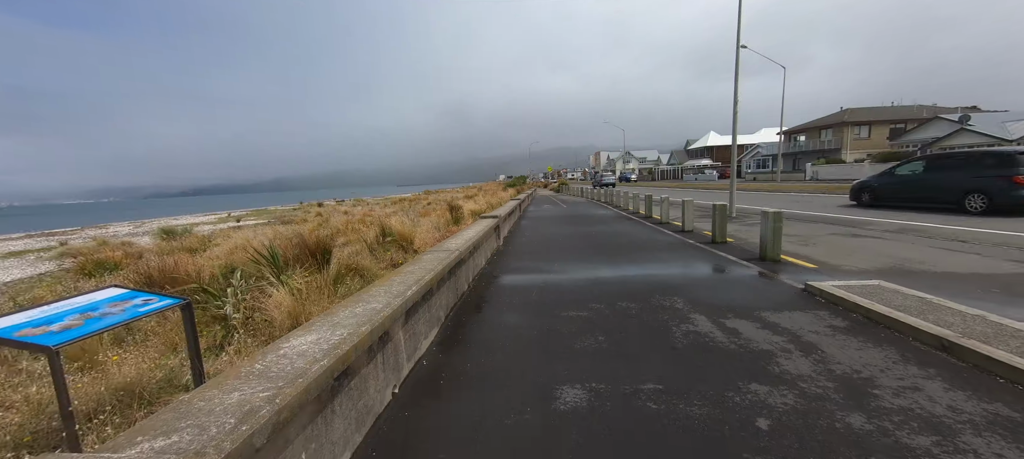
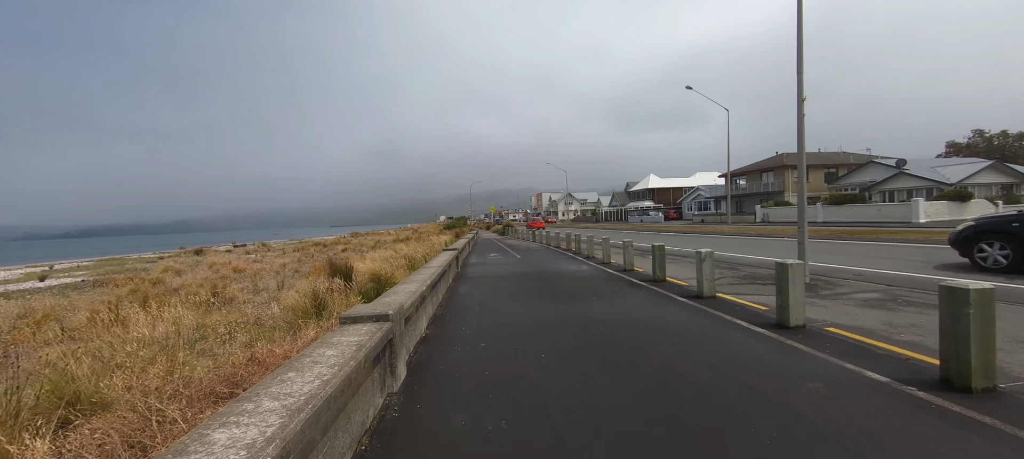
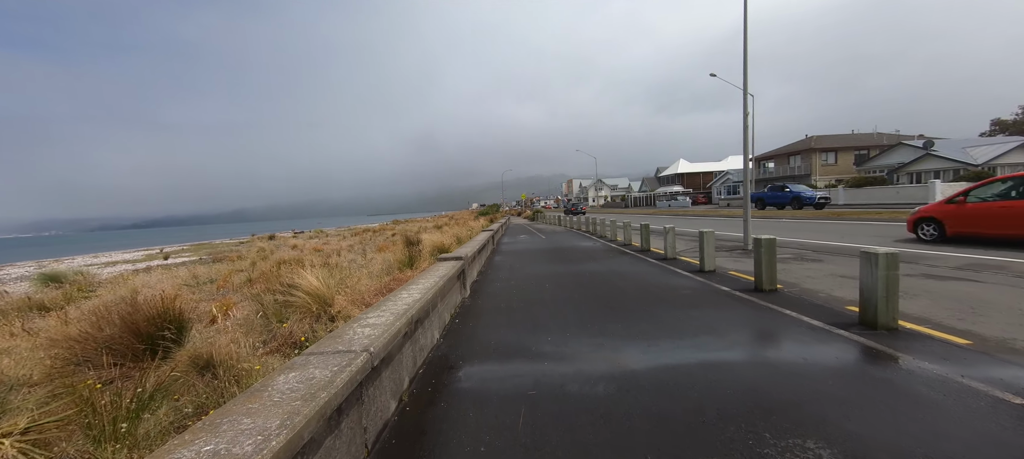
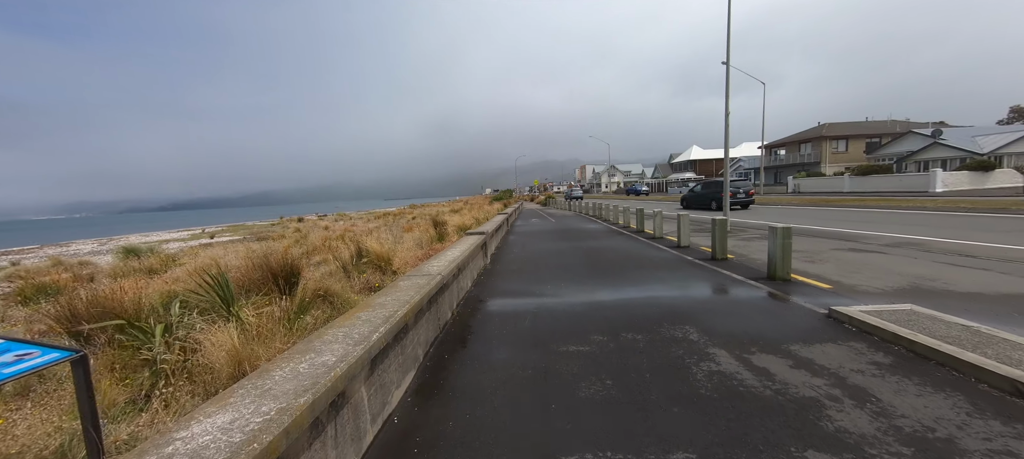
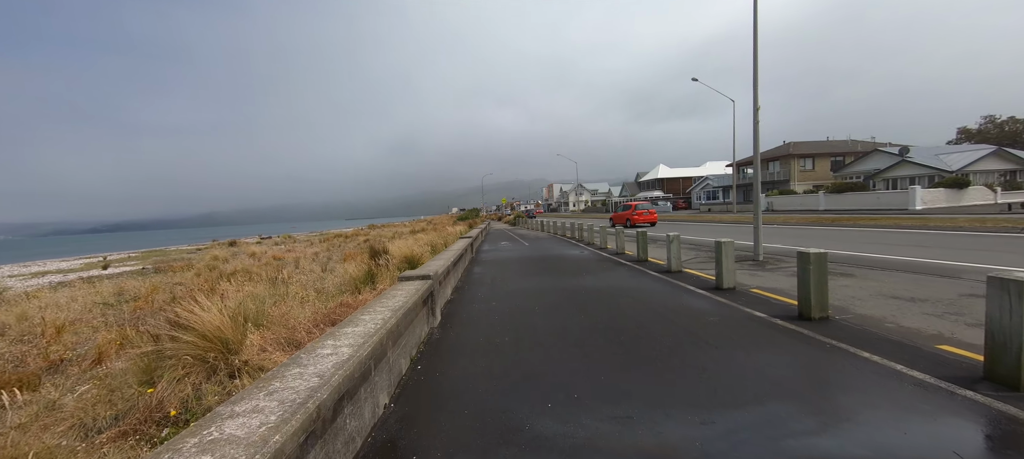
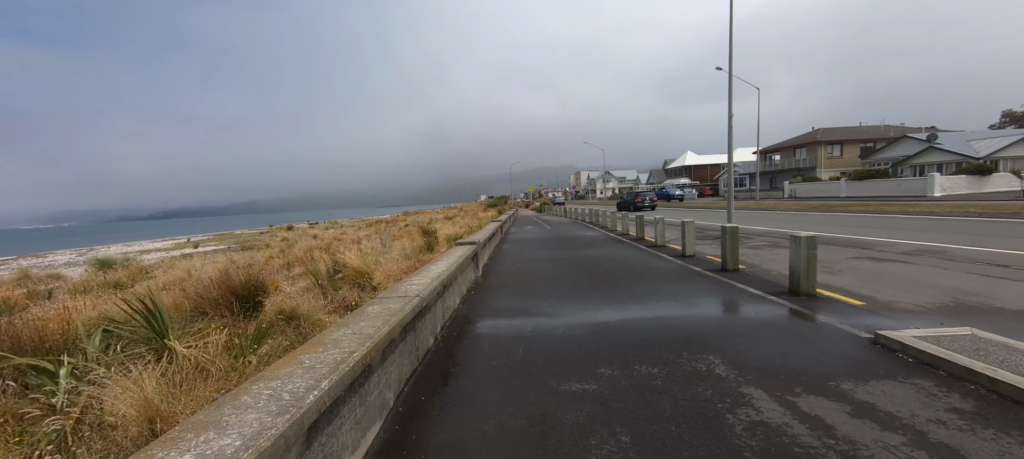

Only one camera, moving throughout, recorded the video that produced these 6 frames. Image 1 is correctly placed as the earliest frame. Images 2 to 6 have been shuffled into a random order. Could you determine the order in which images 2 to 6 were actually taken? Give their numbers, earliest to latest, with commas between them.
4, 6, 3, 5, 2
